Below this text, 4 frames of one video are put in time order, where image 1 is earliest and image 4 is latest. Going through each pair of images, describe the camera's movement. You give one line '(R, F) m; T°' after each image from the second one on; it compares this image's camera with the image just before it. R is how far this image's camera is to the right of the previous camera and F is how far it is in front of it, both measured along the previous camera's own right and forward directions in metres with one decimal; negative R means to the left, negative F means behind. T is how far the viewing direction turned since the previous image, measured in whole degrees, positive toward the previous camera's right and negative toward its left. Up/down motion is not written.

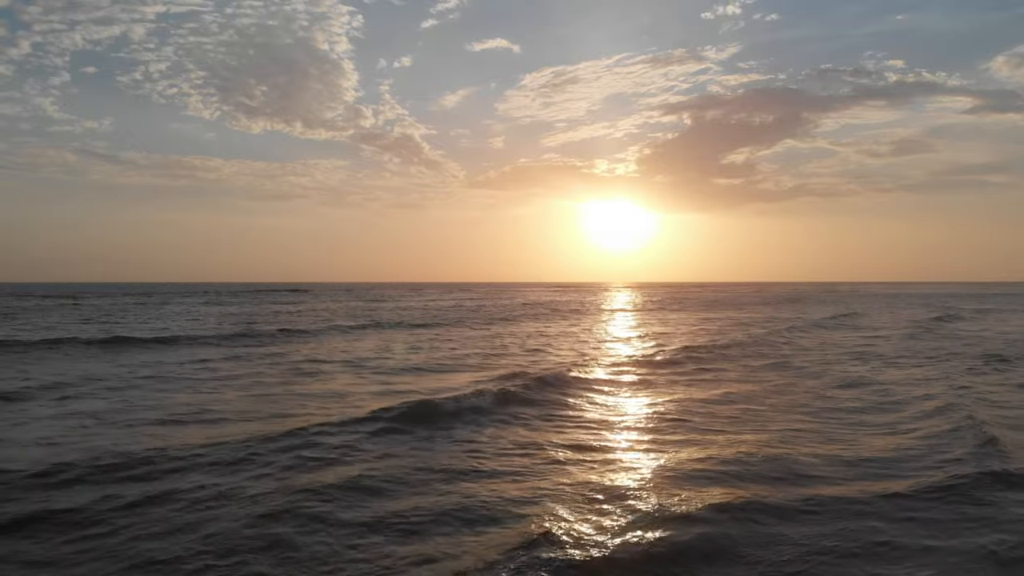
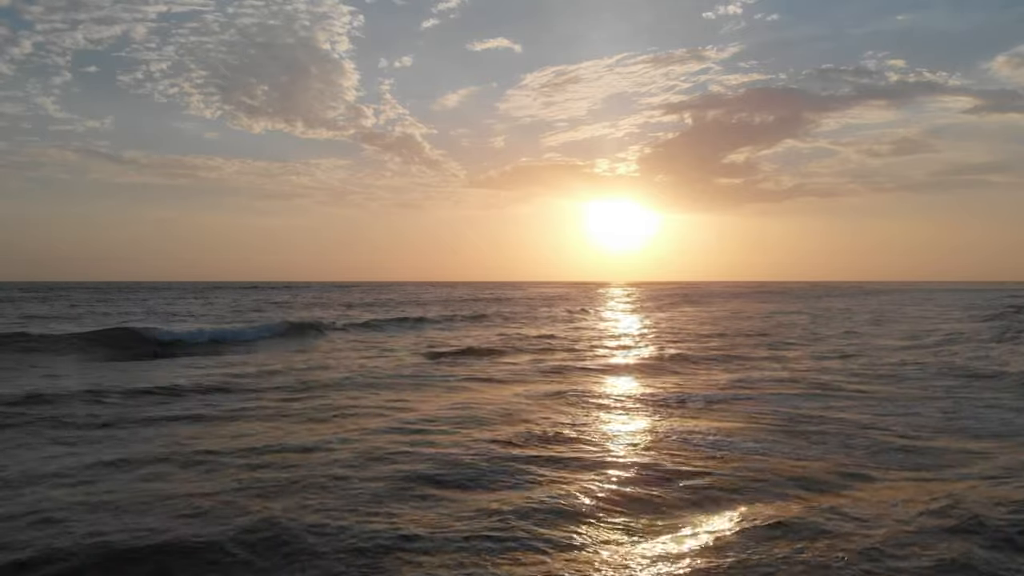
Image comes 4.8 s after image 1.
(-3.6, -0.4) m; 0°
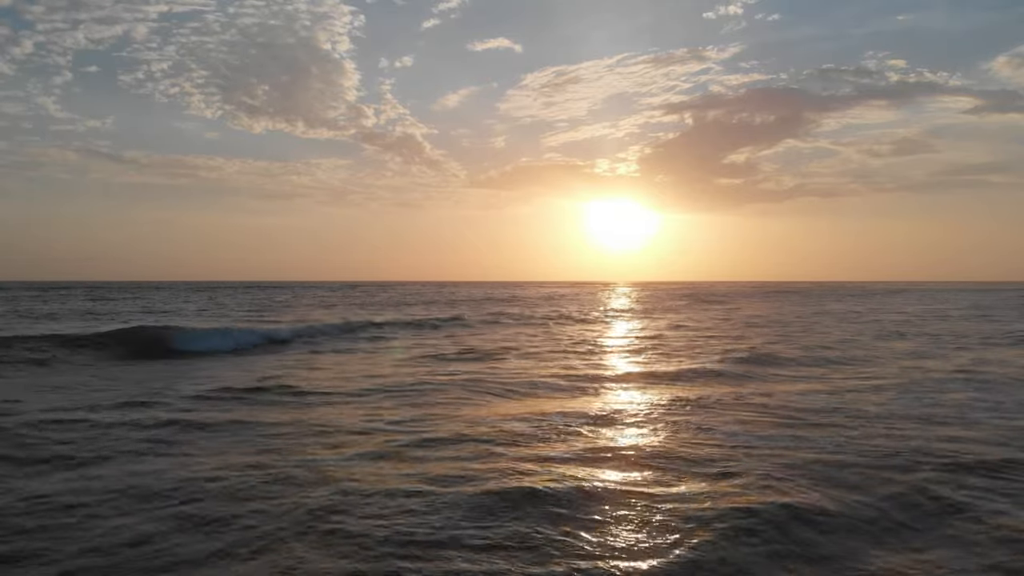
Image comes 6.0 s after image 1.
(-0.7, -2.0) m; 0°
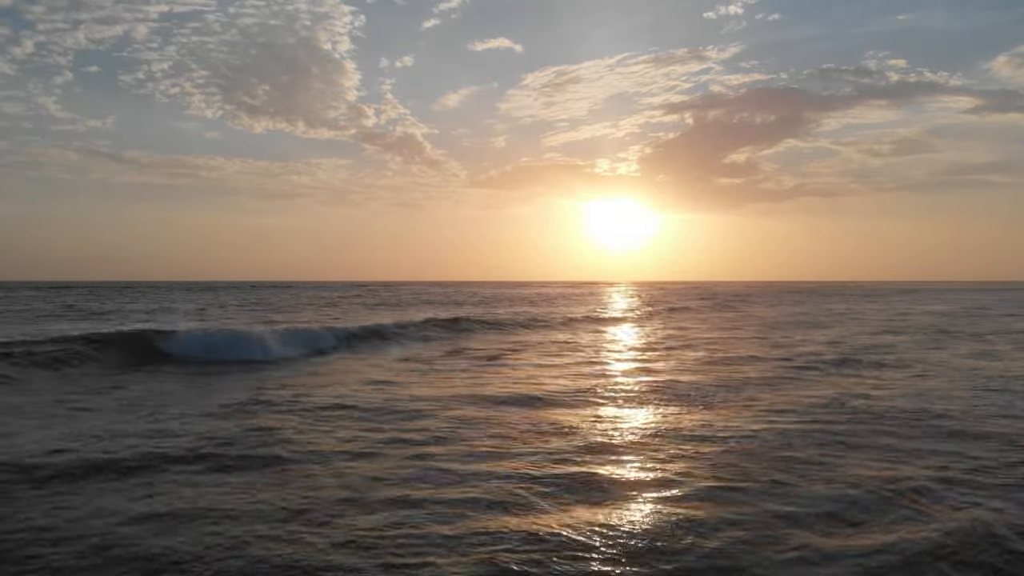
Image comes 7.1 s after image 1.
(+2.1, -0.7) m; 0°
